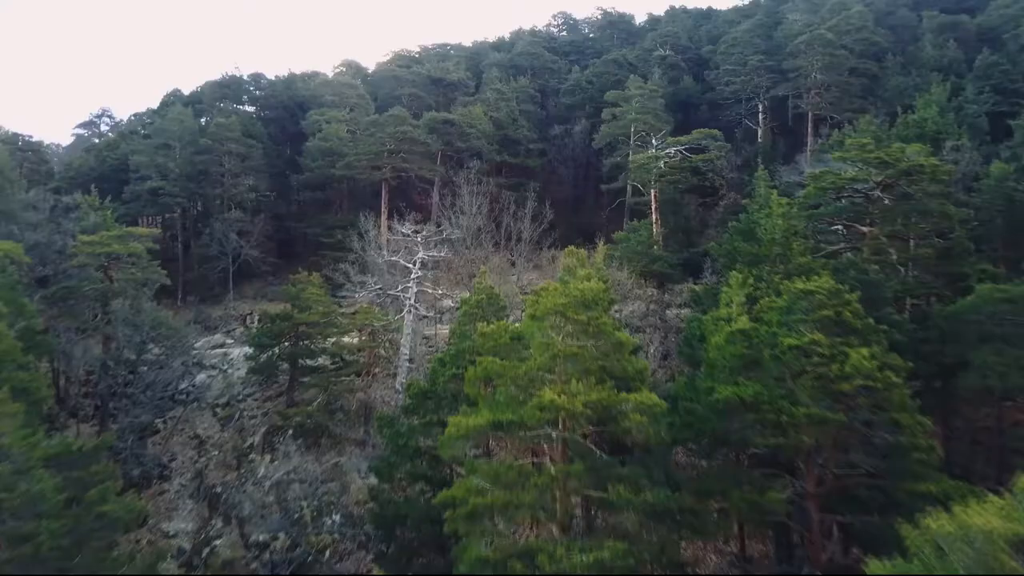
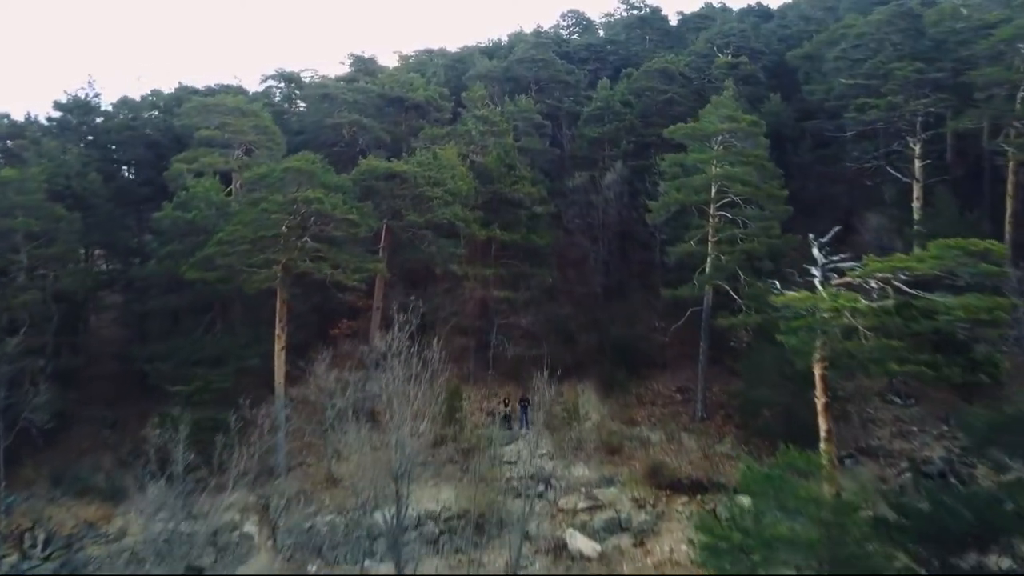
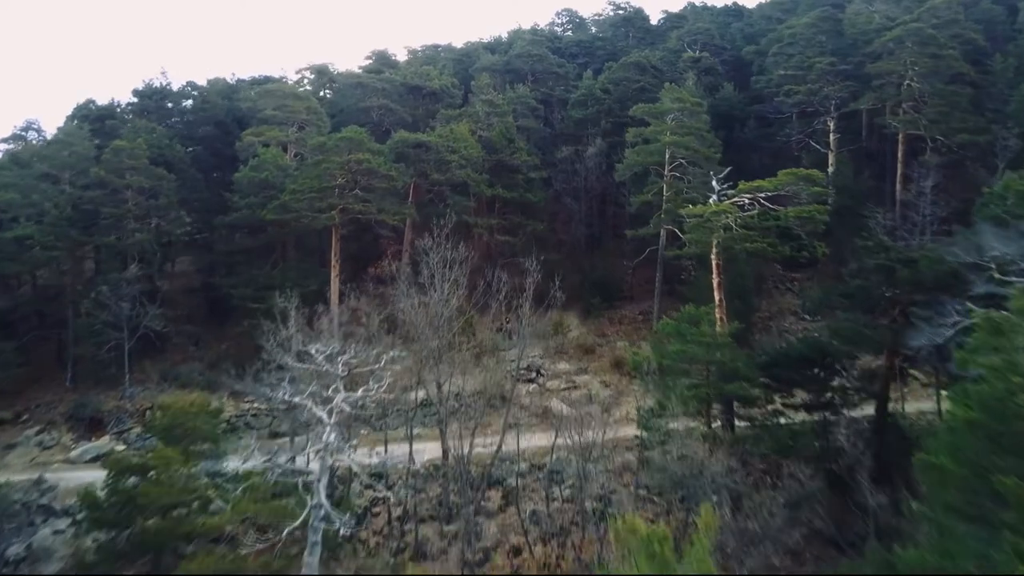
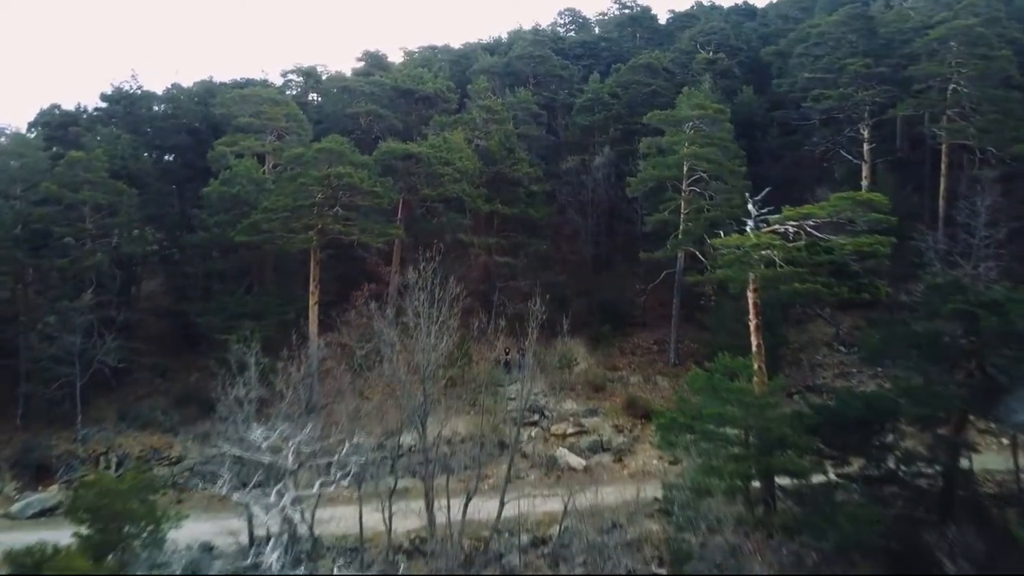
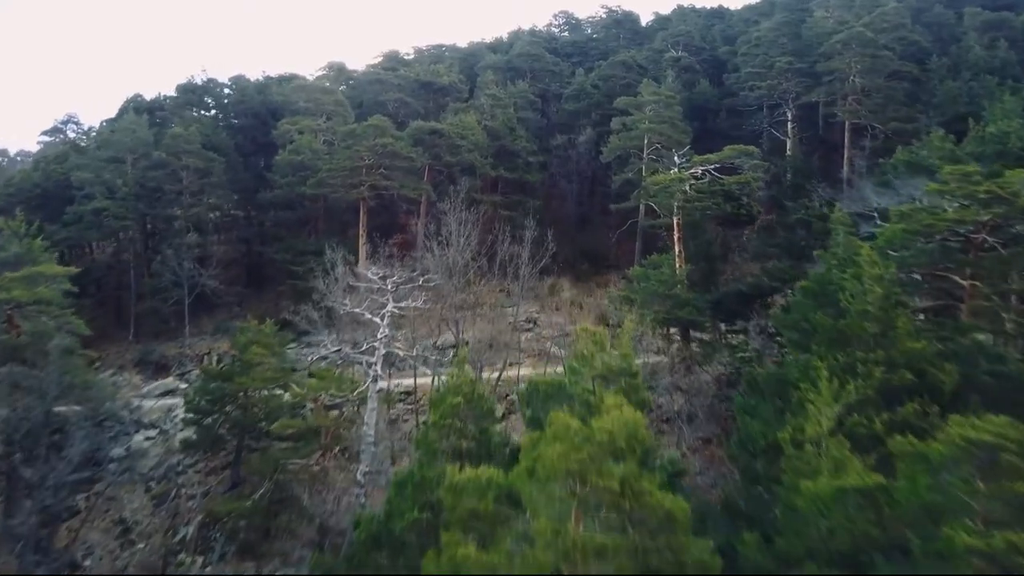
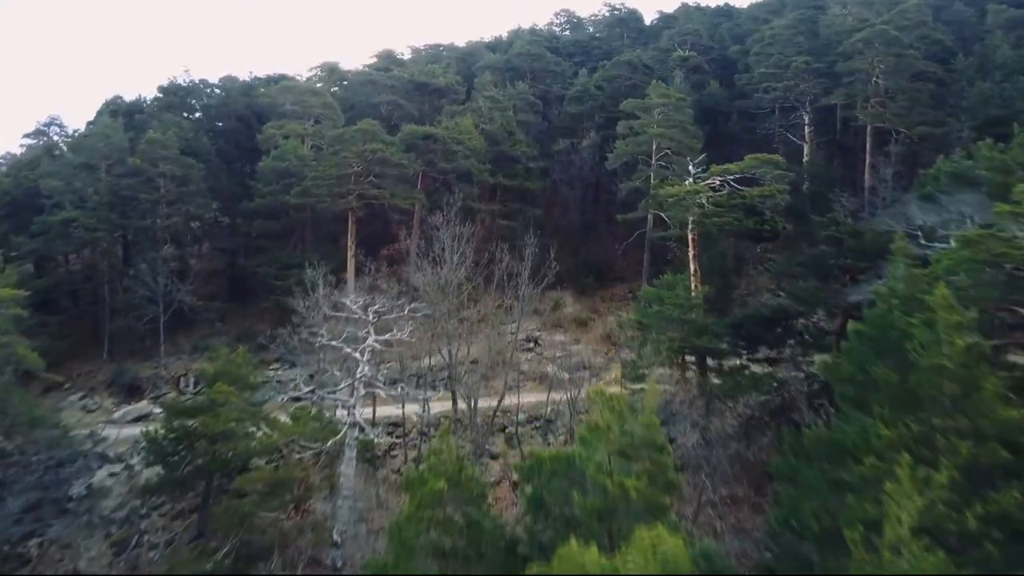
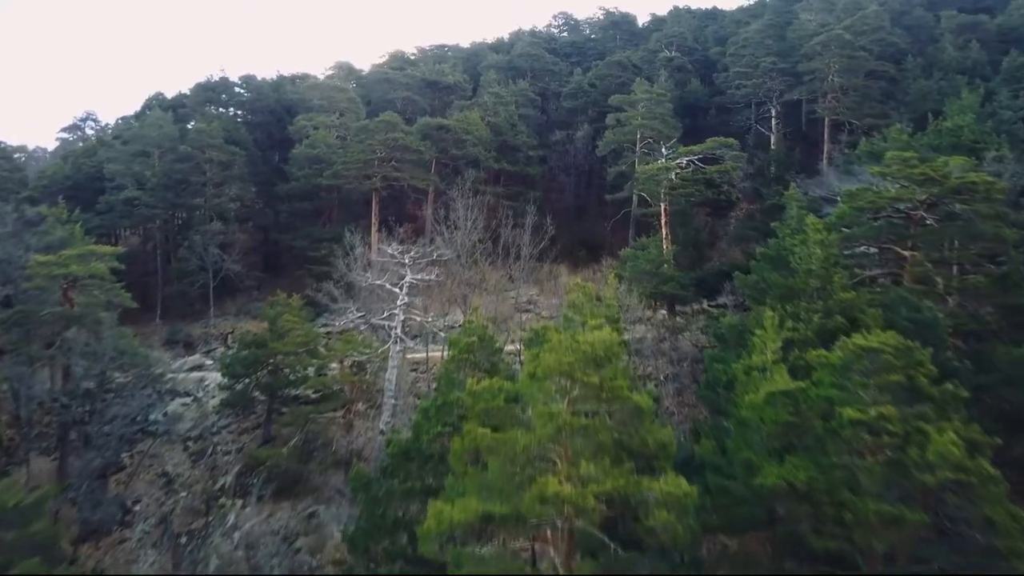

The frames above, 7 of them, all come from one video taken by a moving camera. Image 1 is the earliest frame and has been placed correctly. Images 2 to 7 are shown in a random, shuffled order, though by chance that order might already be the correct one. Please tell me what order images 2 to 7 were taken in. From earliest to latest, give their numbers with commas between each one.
7, 5, 6, 3, 4, 2
